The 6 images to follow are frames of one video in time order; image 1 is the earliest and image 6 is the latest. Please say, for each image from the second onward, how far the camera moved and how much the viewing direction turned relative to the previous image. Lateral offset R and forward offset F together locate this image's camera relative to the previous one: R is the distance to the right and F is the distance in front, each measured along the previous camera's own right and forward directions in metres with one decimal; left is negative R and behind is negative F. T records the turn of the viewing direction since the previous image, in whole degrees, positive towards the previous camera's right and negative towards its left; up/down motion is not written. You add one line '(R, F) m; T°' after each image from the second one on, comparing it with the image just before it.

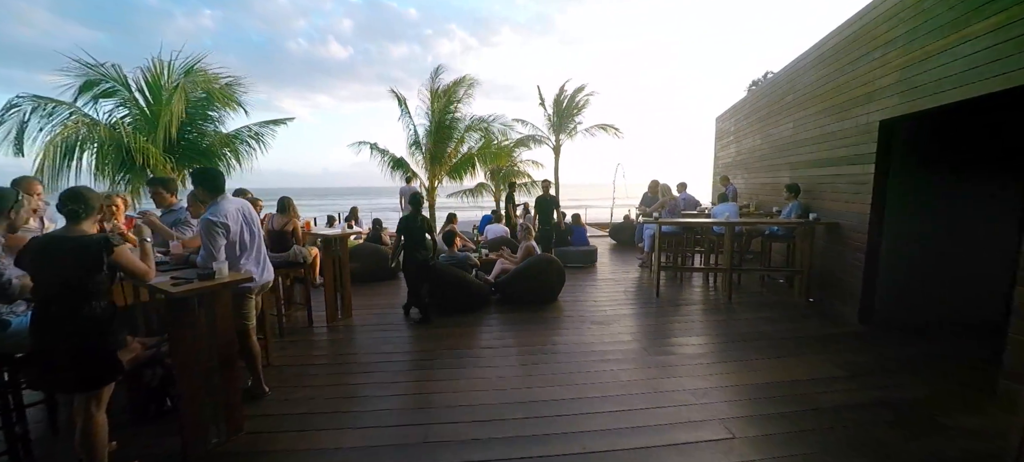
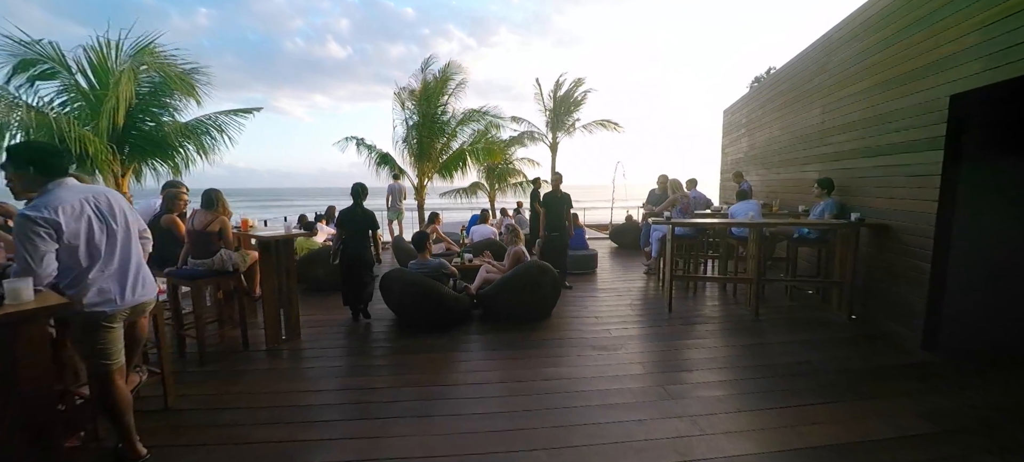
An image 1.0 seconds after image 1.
(+0.1, +0.8) m; 0°
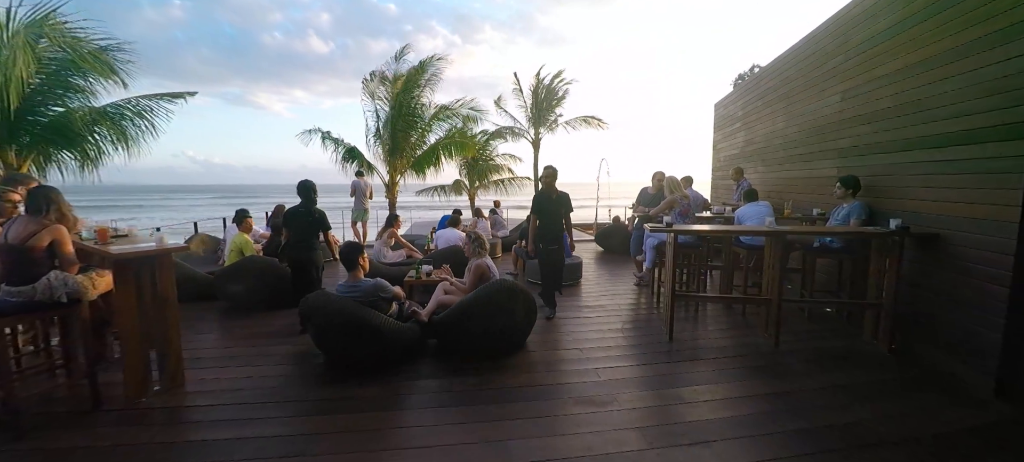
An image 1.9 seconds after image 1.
(+0.2, +0.8) m; +2°
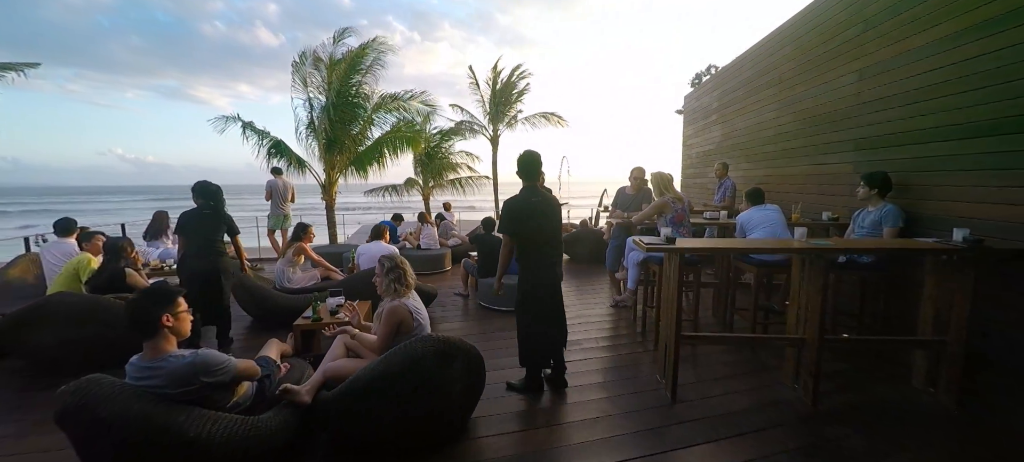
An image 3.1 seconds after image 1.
(+0.1, +1.1) m; +6°
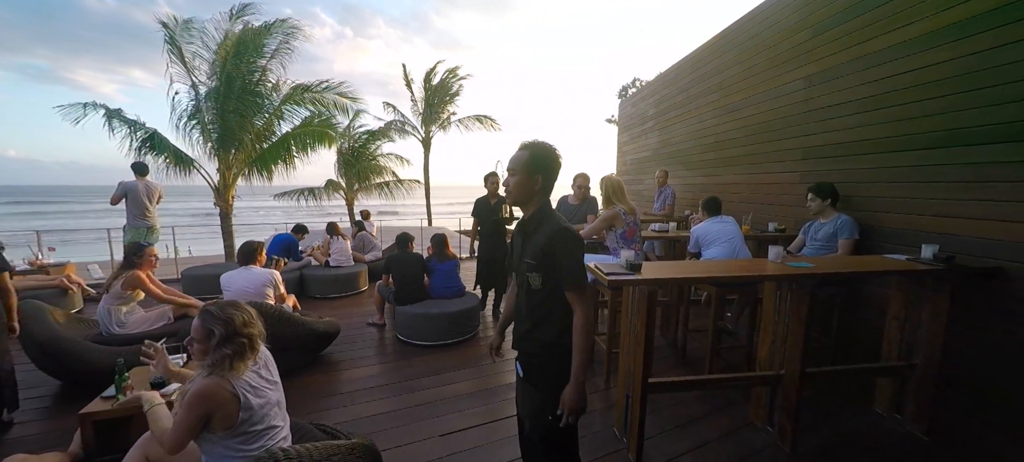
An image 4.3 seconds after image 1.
(+0.1, +0.7) m; +9°
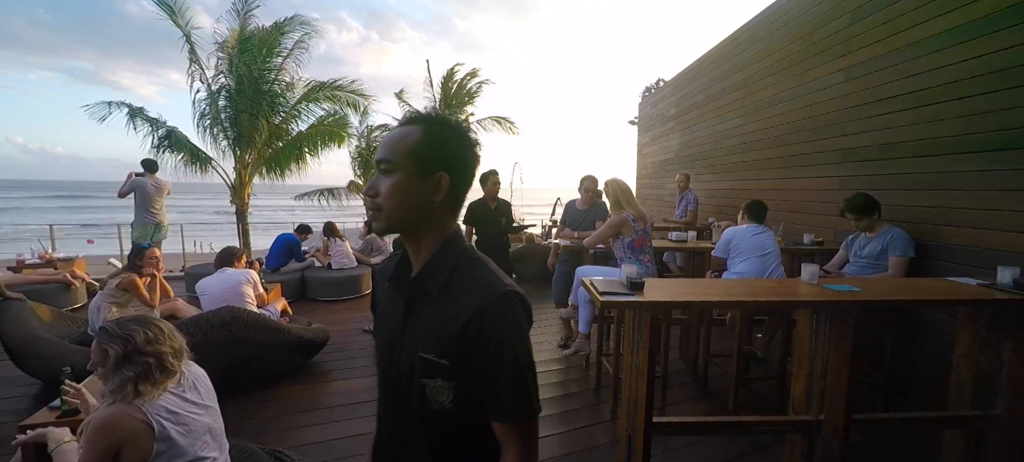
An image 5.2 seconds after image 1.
(+0.1, +0.3) m; -3°
